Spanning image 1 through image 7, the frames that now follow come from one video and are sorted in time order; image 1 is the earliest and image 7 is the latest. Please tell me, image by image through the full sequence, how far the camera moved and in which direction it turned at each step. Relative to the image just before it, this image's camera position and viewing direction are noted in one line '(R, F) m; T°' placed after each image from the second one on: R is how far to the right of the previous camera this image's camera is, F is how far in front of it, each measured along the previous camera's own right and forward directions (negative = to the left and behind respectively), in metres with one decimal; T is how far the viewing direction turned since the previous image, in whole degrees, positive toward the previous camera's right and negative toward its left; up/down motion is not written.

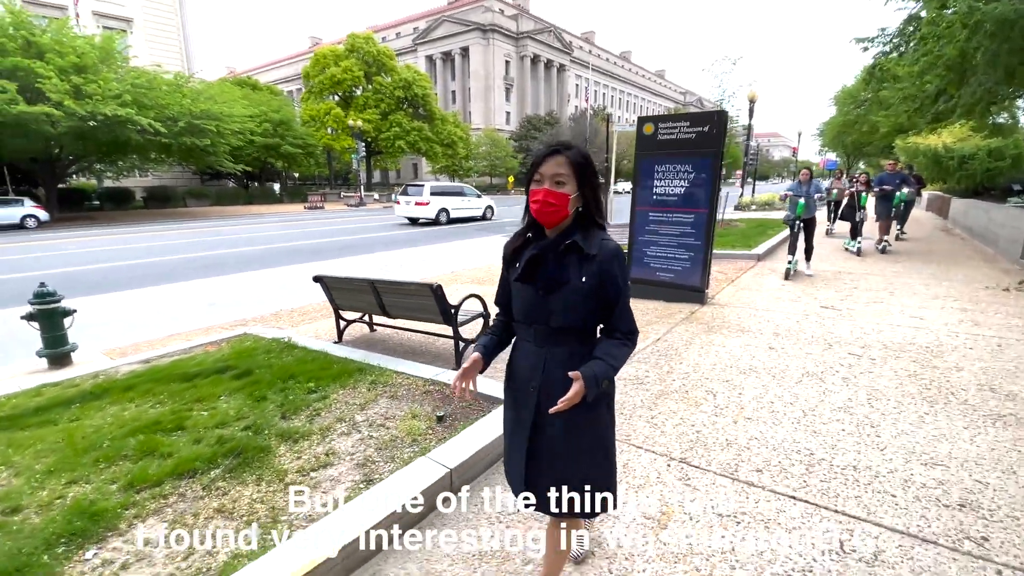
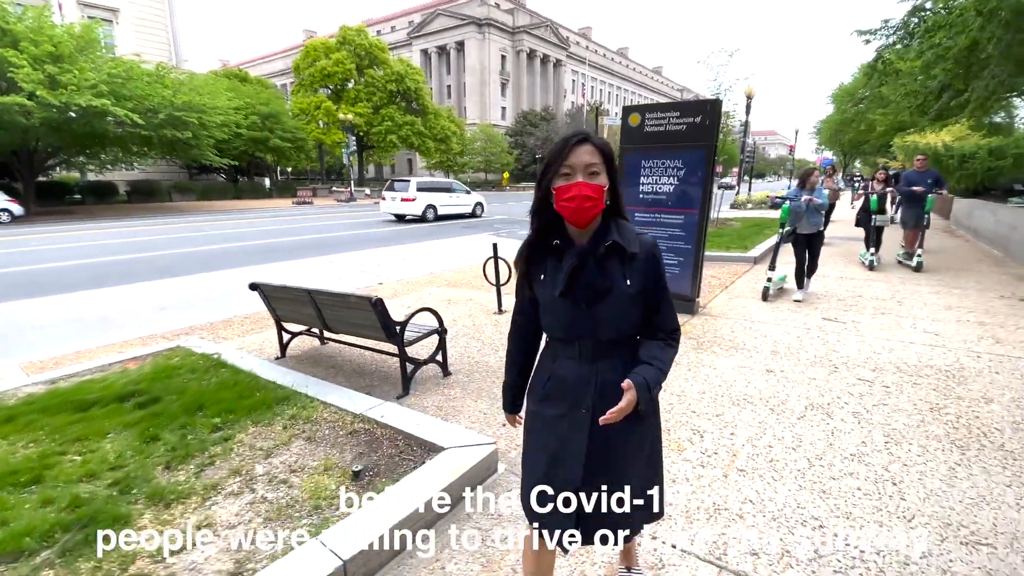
(+0.3, +0.7) m; 0°
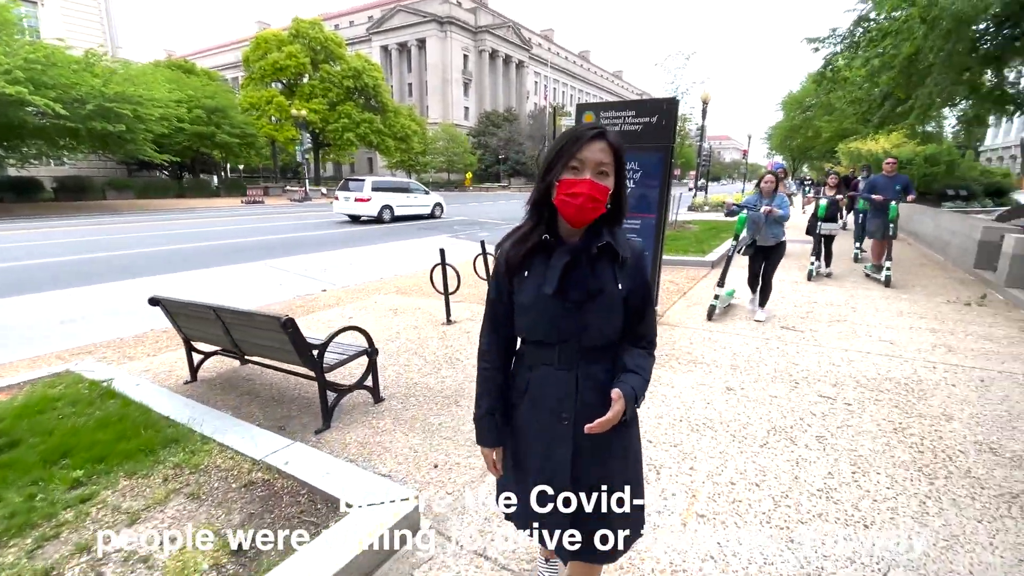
(+0.2, +0.4) m; +4°
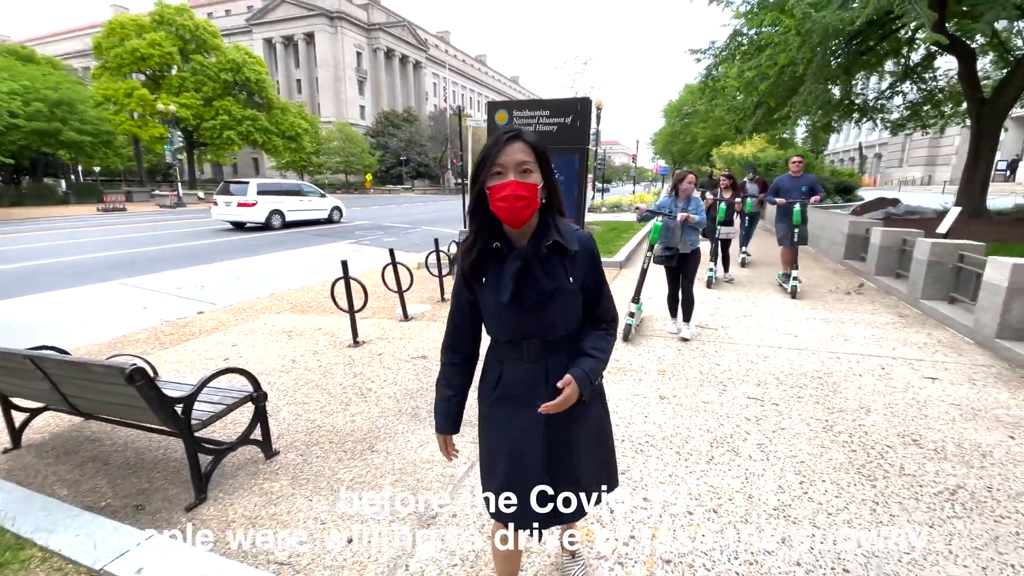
(-0.1, +0.5) m; +10°
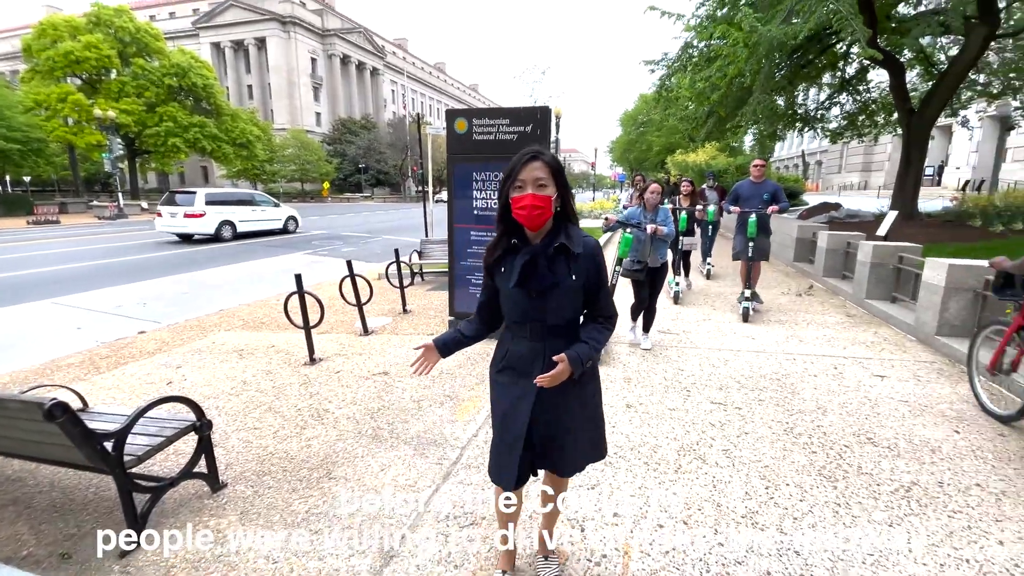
(0.0, +0.1) m; +4°
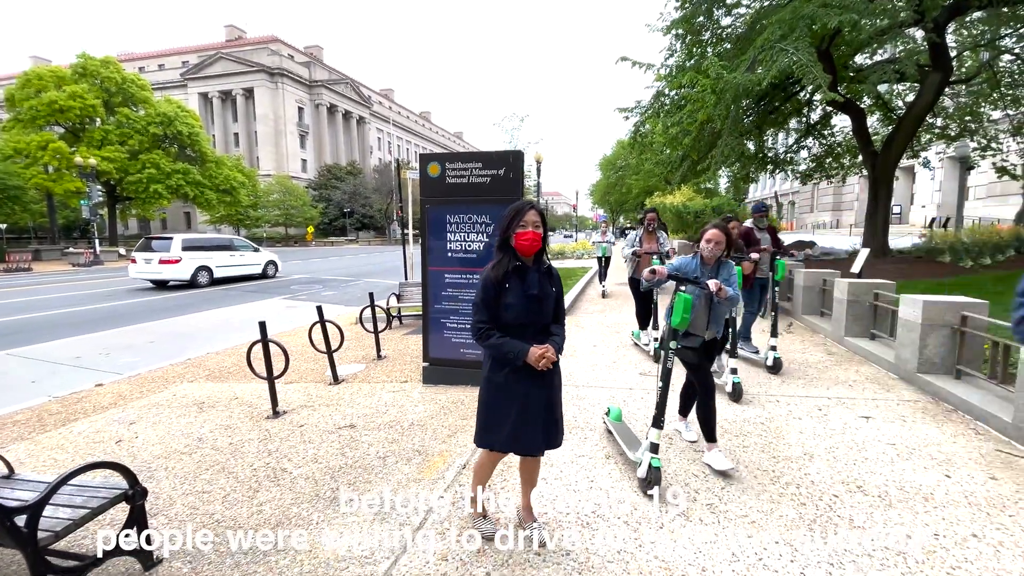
(+0.1, +0.1) m; +2°
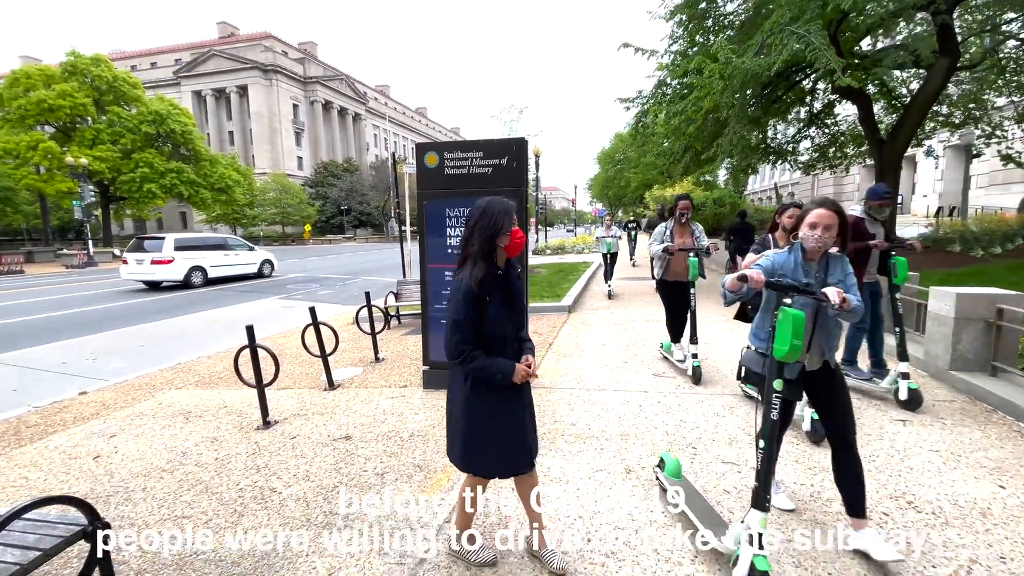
(-0.1, +0.3) m; 0°
